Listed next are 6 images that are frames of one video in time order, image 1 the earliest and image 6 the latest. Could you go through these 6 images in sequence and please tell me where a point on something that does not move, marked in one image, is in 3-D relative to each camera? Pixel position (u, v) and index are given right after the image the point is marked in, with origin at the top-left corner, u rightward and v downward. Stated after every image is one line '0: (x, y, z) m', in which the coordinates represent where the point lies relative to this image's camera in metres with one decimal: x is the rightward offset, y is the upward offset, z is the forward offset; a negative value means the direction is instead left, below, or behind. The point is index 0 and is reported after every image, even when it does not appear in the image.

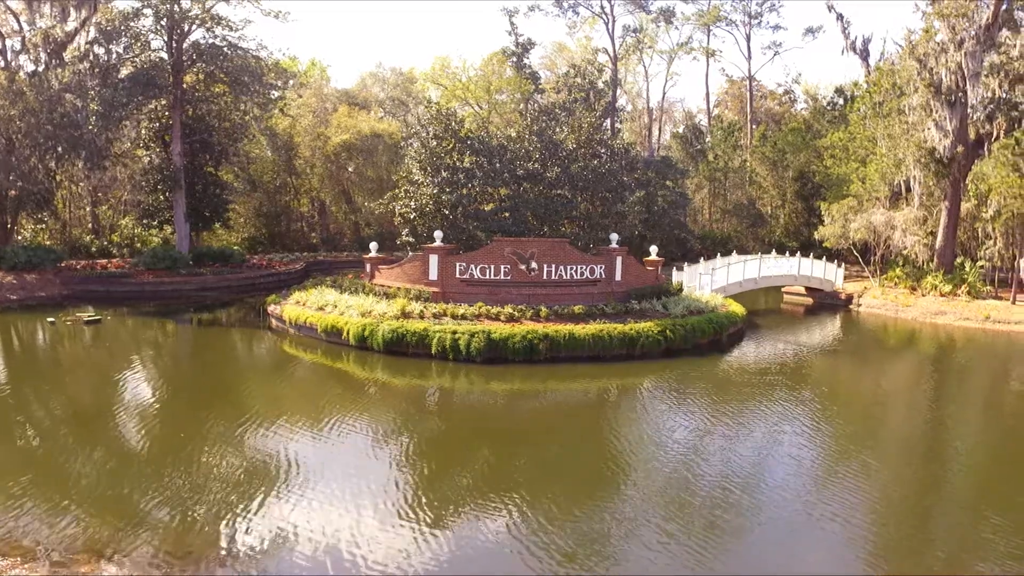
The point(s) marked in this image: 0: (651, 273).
0: (+2.5, +0.3, +13.6) m
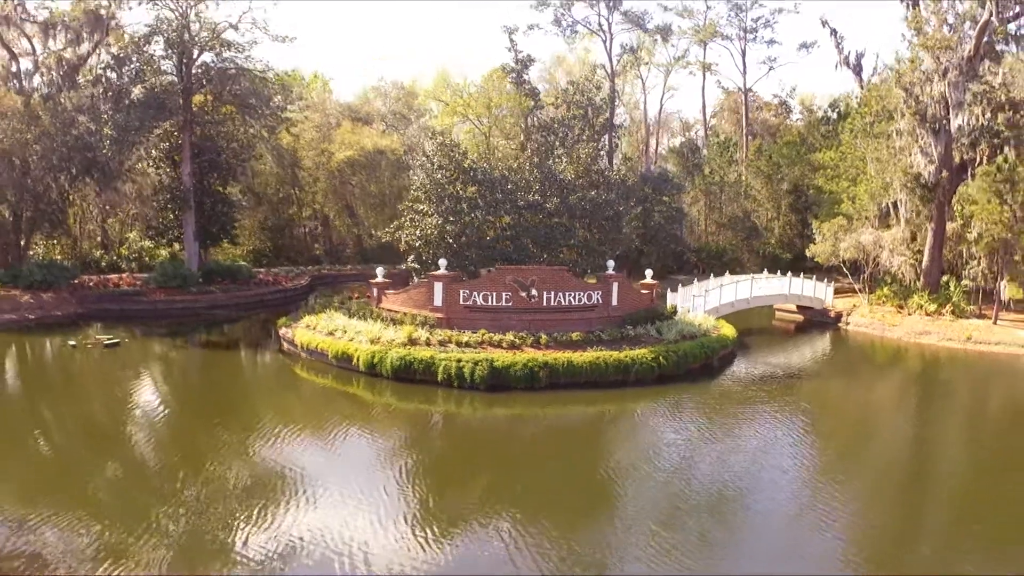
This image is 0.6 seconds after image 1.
0: (+2.5, -0.2, +14.1) m
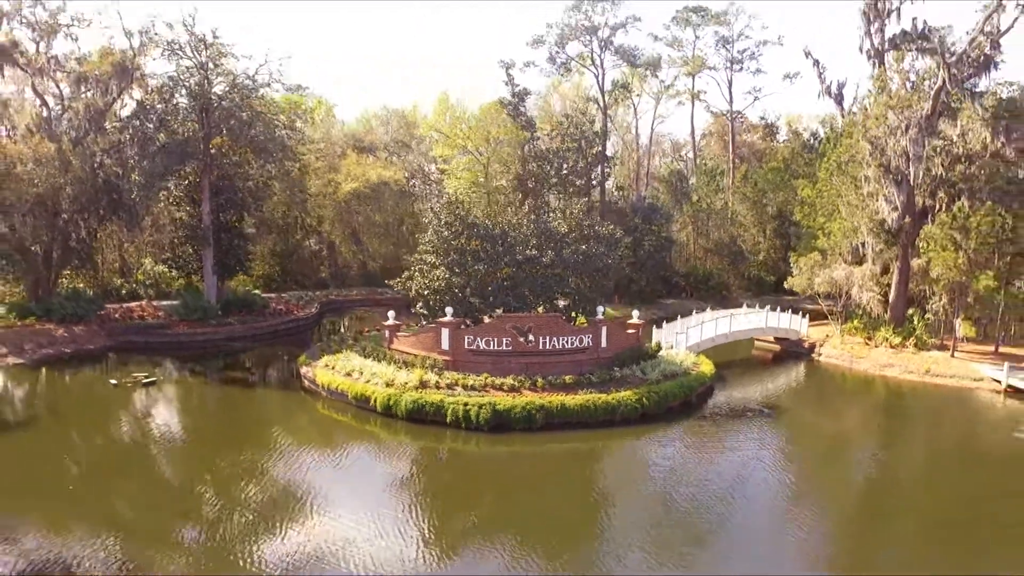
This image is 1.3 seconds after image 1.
0: (+2.5, -1.0, +15.6) m
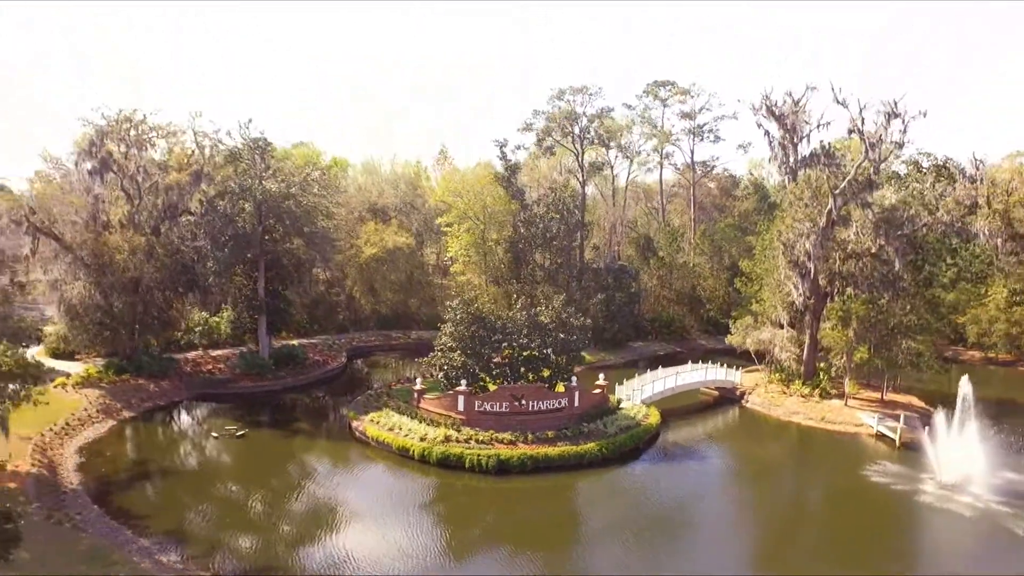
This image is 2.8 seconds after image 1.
0: (+2.4, -3.0, +20.8) m
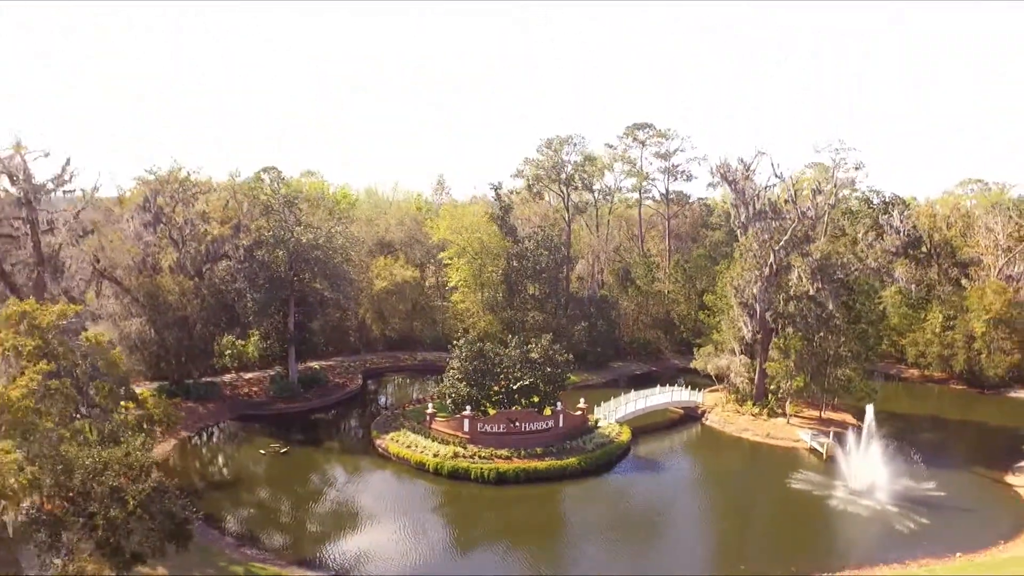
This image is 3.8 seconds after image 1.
0: (+2.2, -4.3, +25.1) m
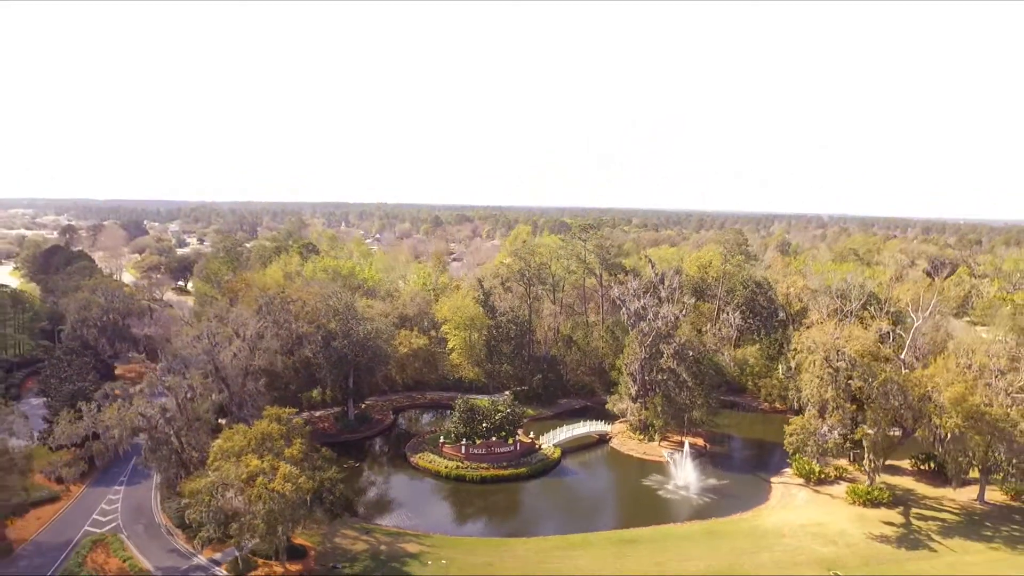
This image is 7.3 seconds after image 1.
0: (+1.0, -8.8, +42.5) m
